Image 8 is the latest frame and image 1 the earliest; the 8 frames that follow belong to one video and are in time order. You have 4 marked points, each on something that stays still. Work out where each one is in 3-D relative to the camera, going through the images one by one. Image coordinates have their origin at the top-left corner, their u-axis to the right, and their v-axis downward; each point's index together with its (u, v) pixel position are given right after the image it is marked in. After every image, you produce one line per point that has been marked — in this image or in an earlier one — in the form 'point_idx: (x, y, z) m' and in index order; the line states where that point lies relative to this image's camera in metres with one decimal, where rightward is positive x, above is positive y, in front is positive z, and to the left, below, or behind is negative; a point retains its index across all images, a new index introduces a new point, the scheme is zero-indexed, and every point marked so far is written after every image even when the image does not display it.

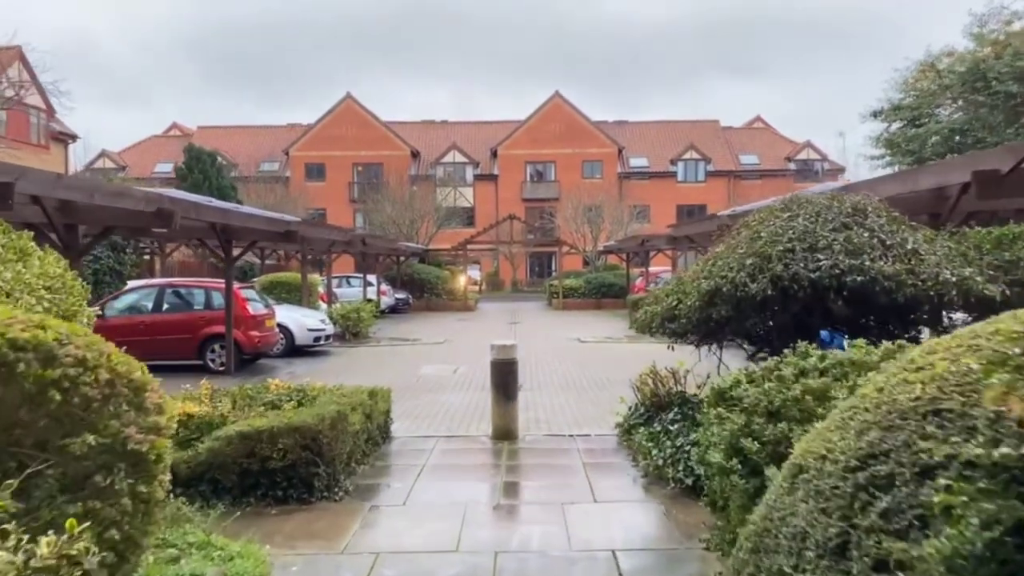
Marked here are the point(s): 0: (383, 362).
0: (-2.6, -1.4, +16.0) m
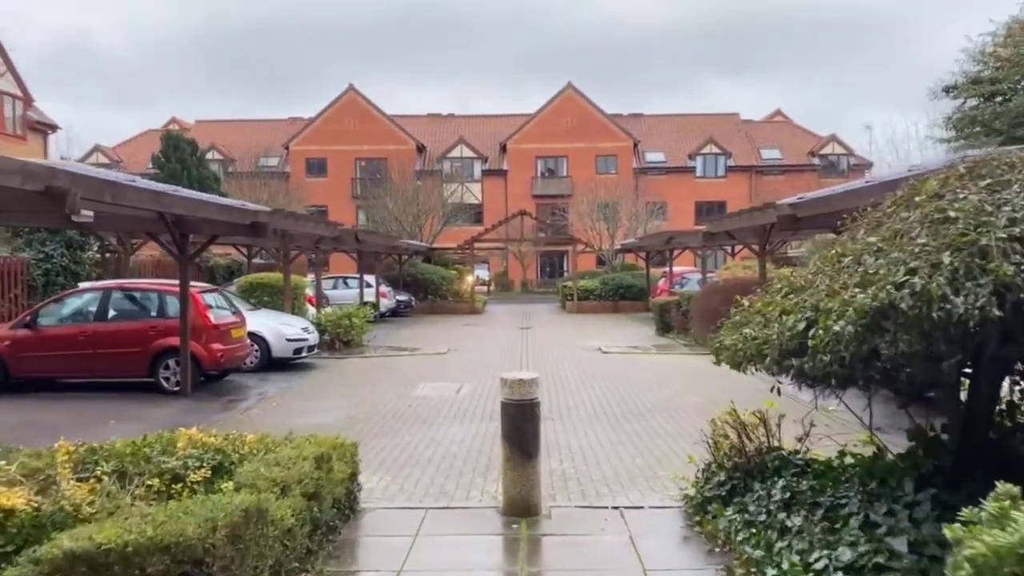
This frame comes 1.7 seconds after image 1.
0: (-2.3, -1.4, +13.6) m
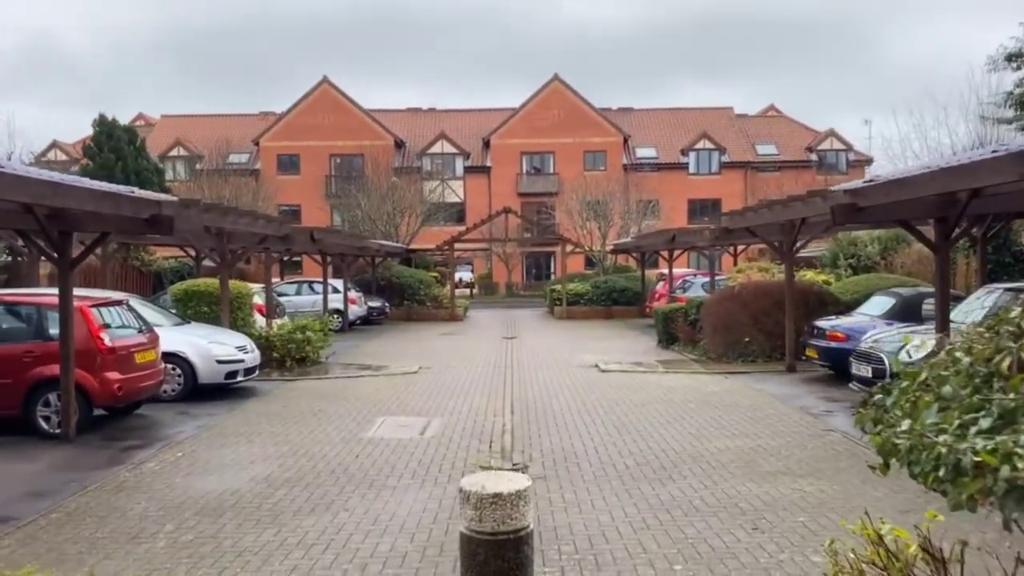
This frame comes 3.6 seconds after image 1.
0: (-2.6, -1.6, +11.0) m
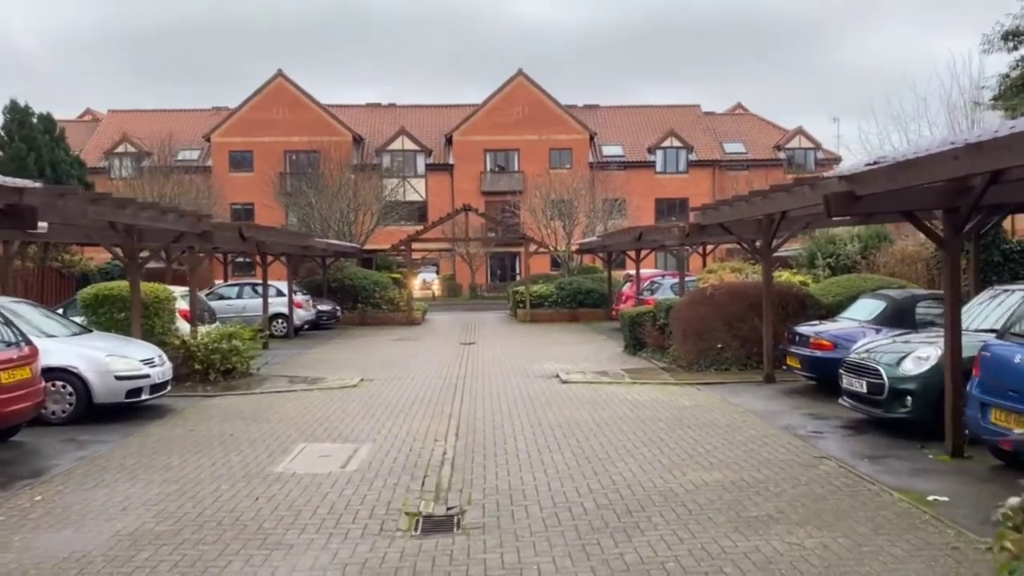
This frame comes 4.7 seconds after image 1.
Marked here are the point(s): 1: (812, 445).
0: (-3.2, -1.6, +9.5) m
1: (+2.9, -1.5, +8.1) m
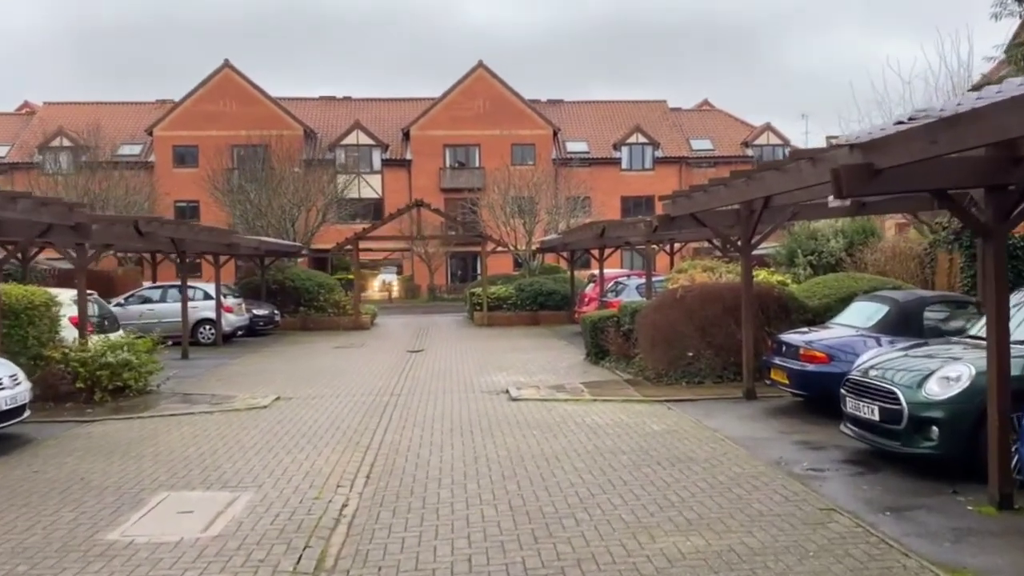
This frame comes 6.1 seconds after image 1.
0: (-3.9, -1.7, +7.5) m
1: (+2.3, -1.6, +6.4) m
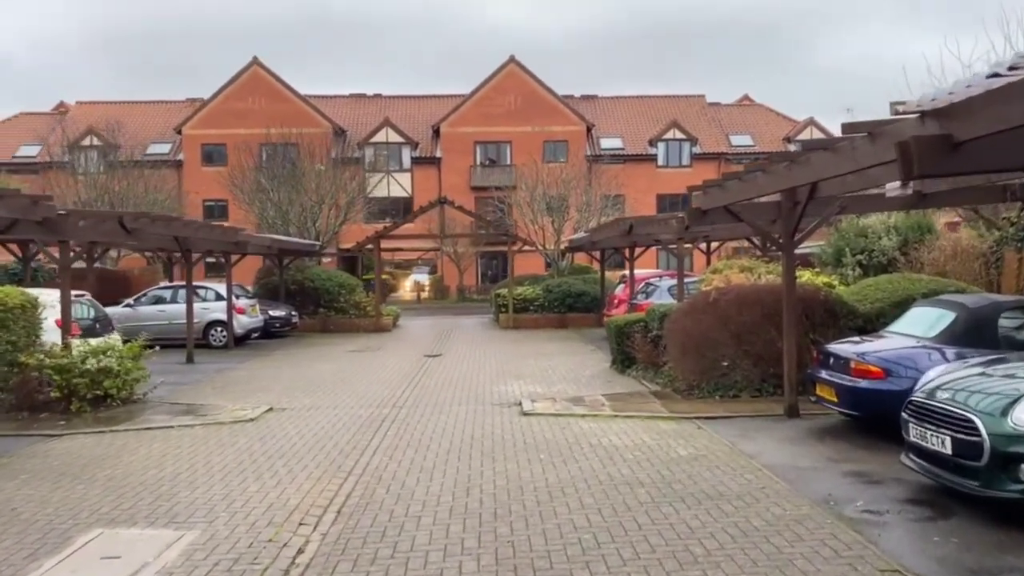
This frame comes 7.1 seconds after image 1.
0: (-3.9, -1.7, +6.6) m
1: (+2.3, -1.6, +5.2) m
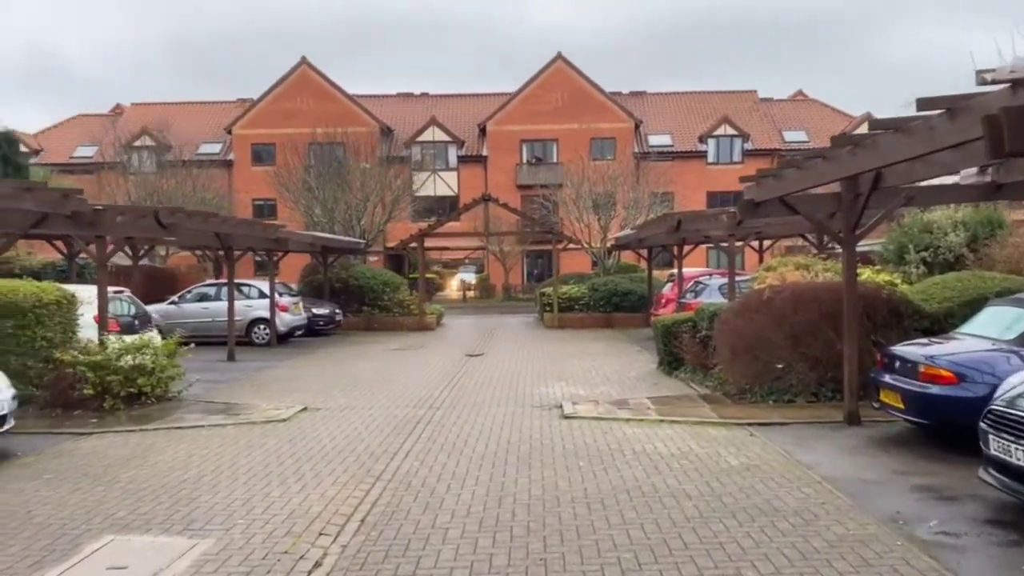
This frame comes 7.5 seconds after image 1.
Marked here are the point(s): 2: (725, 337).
0: (-3.6, -1.6, +6.3) m
1: (+2.4, -1.6, +4.6) m
2: (+2.7, -0.6, +10.5) m
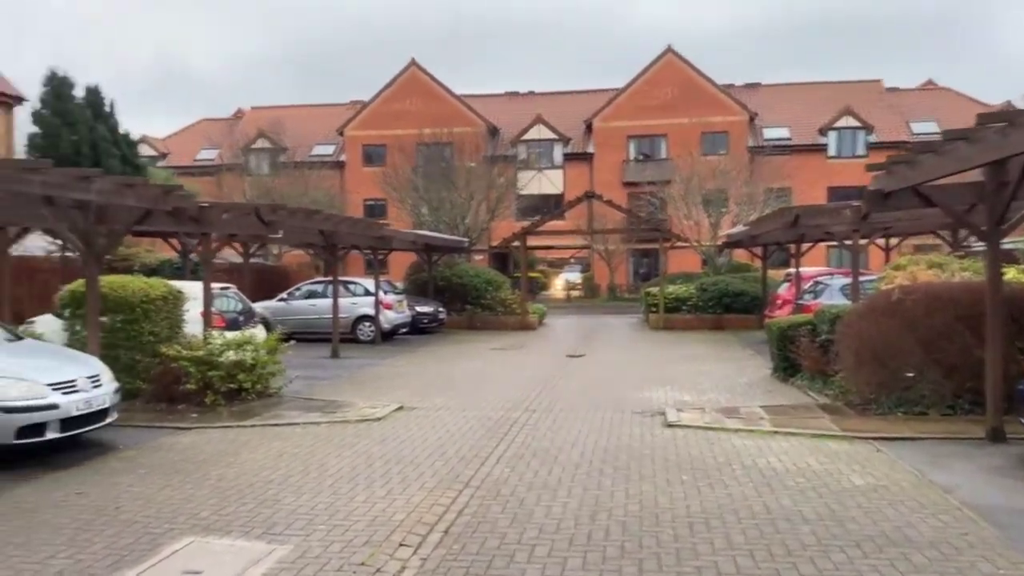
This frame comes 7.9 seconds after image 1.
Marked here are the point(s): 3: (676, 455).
0: (-2.9, -1.6, +6.3) m
1: (+2.9, -1.6, +3.8) m
2: (+3.9, -0.6, +9.6) m
3: (+1.5, -1.5, +7.6) m
